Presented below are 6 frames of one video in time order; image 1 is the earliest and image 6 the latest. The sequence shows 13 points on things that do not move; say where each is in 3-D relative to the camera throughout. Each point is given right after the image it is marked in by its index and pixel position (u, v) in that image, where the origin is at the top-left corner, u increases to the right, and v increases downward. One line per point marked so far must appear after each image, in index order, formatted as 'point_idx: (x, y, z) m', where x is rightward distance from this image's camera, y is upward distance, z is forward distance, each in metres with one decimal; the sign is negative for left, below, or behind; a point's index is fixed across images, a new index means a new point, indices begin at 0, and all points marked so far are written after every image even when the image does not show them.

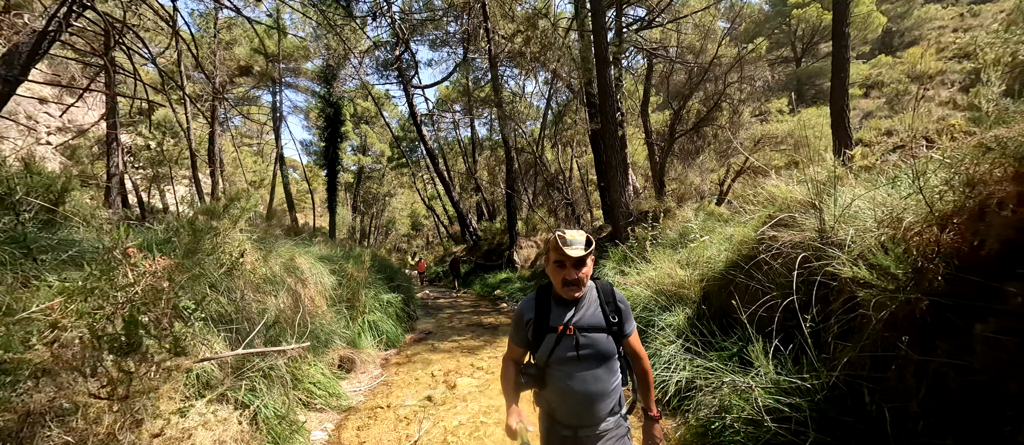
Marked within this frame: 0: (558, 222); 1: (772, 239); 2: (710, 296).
0: (+1.4, 0.0, +13.3) m
1: (+2.1, -0.2, +3.2) m
2: (+1.8, -0.6, +3.8) m
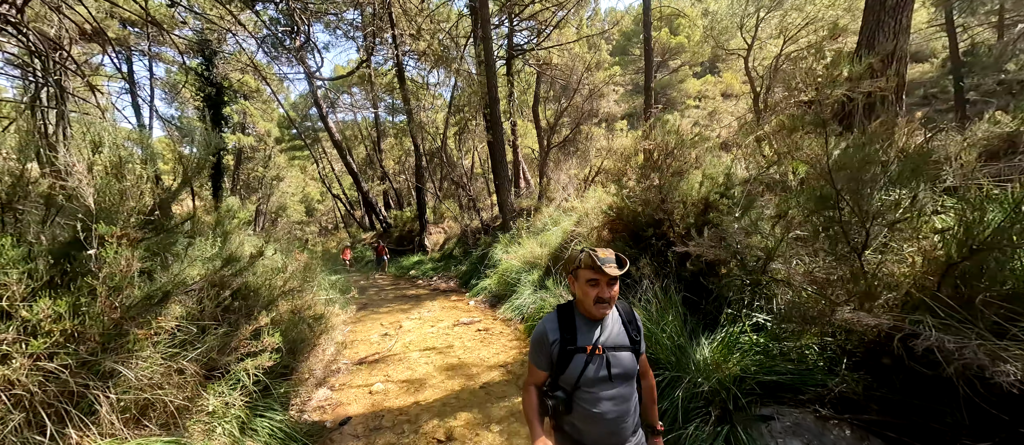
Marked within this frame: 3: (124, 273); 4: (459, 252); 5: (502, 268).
0: (-1.9, +0.4, +16.2) m
1: (+1.0, -0.2, +6.6) m
2: (+0.6, -0.6, +7.1) m
3: (-2.3, -0.3, +2.5) m
4: (-1.7, -1.0, +13.8) m
5: (-0.2, -0.9, +8.5) m
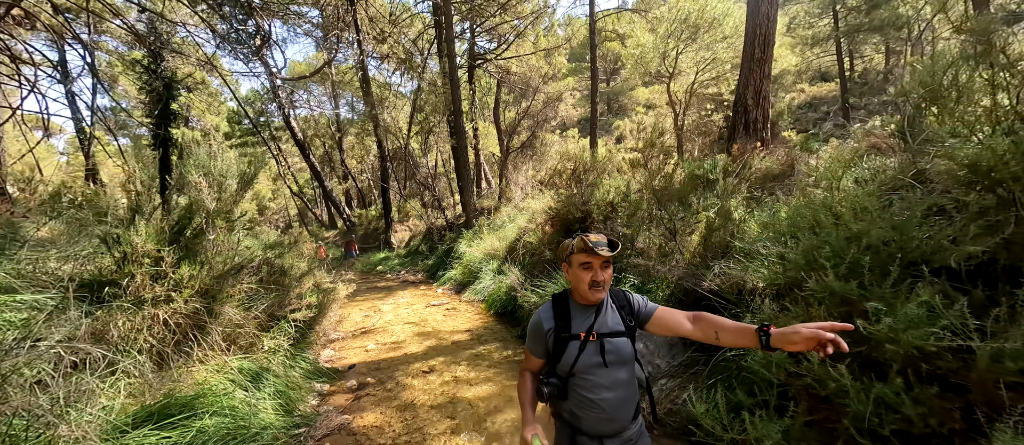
0: (-3.5, +0.5, +17.4) m
1: (+0.3, -0.1, +8.1) m
2: (-0.1, -0.6, +8.6) m
3: (-2.6, -0.3, +3.8) m
4: (-3.1, -0.9, +15.0) m
5: (-1.1, -0.9, +9.9) m
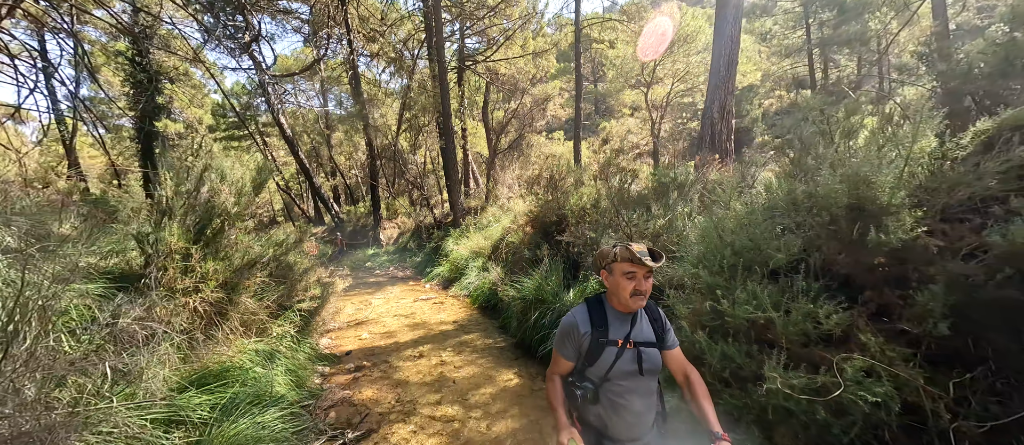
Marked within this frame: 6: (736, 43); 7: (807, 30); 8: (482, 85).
0: (-4.0, +0.6, +17.9) m
1: (-0.1, -0.1, +8.7) m
2: (-0.5, -0.6, +9.2) m
3: (-2.8, -0.3, +4.3) m
4: (-3.6, -0.8, +15.6) m
5: (-1.5, -0.8, +10.4) m
6: (+4.2, +3.4, +8.0) m
7: (+11.7, +7.6, +16.8) m
8: (-1.3, +5.8, +18.0) m
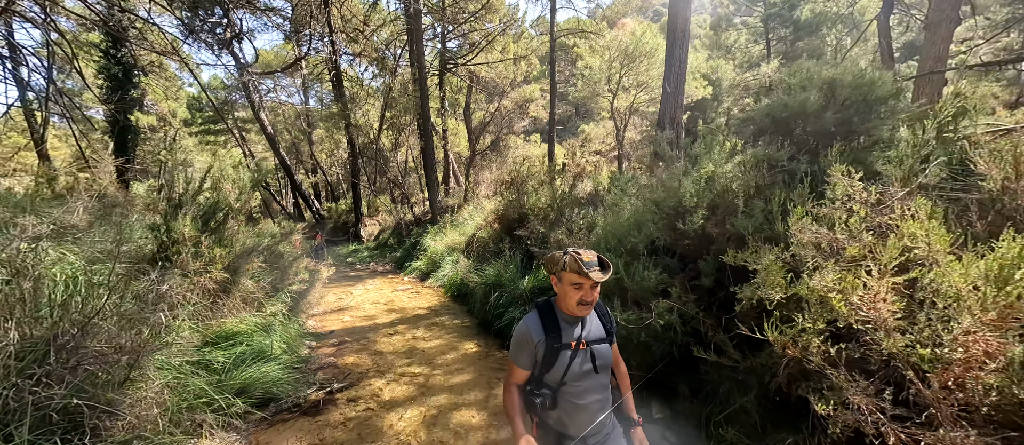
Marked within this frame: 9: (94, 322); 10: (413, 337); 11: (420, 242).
0: (-5.1, +0.7, +18.6) m
1: (-0.7, -0.1, +9.5) m
2: (-1.2, -0.5, +10.0) m
3: (-3.3, -0.2, +5.0) m
4: (-4.5, -0.7, +16.3) m
5: (-2.2, -0.8, +11.2) m
6: (+3.6, +3.4, +9.0) m
7: (+10.8, +7.5, +18.1) m
8: (-2.2, +5.8, +18.8) m
9: (-2.4, -0.6, +2.5) m
10: (-1.3, -1.5, +5.7) m
11: (-2.9, -0.6, +13.3) m
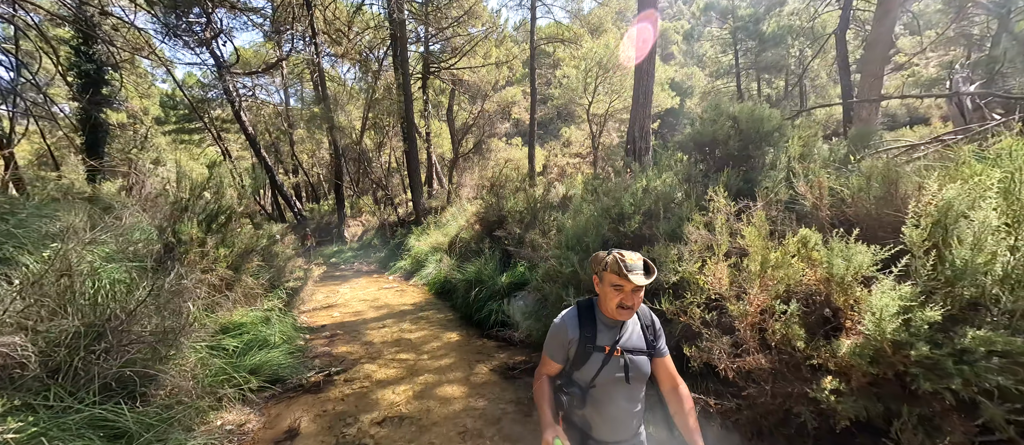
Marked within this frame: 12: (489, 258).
0: (-5.9, +0.6, +19.0) m
1: (-1.2, -0.1, +10.1) m
2: (-1.6, -0.6, +10.5) m
3: (-3.6, -0.2, +5.5) m
4: (-5.2, -0.8, +16.7) m
5: (-2.7, -0.8, +11.7) m
6: (+3.2, +3.3, +9.8) m
7: (+10.0, +7.5, +19.1) m
8: (-3.1, +5.8, +19.3) m
9: (-2.6, -0.6, +3.0) m
10: (-1.6, -1.6, +6.2) m
11: (-3.5, -0.6, +13.7) m
12: (-0.4, -0.6, +7.3) m
